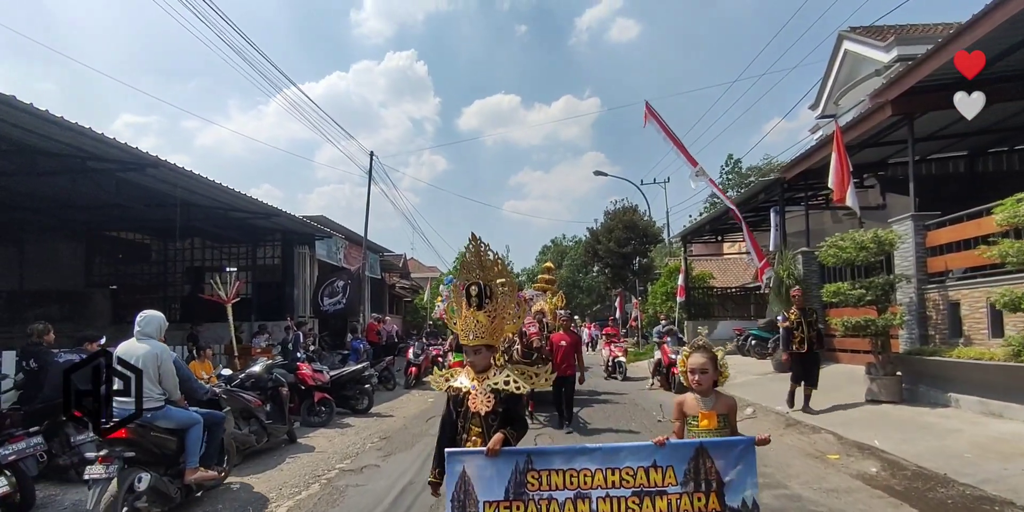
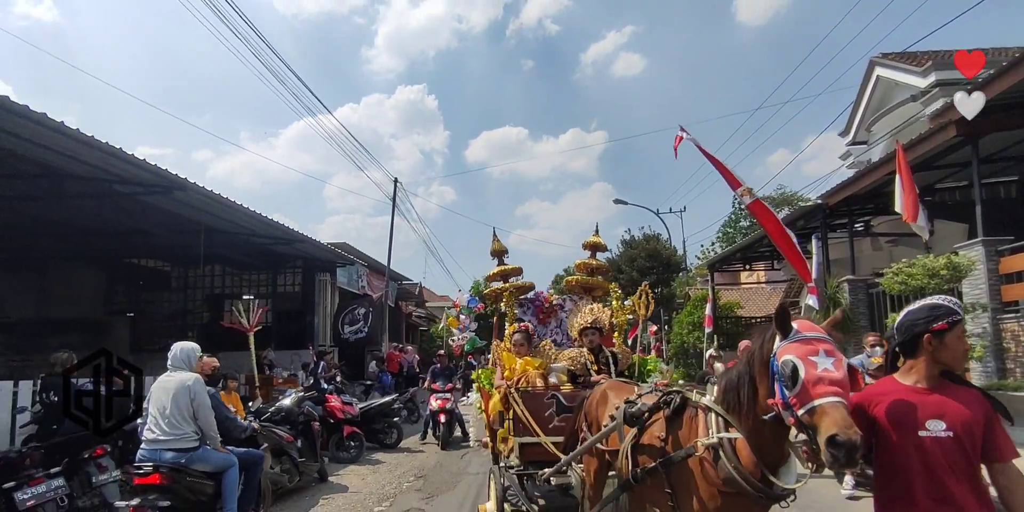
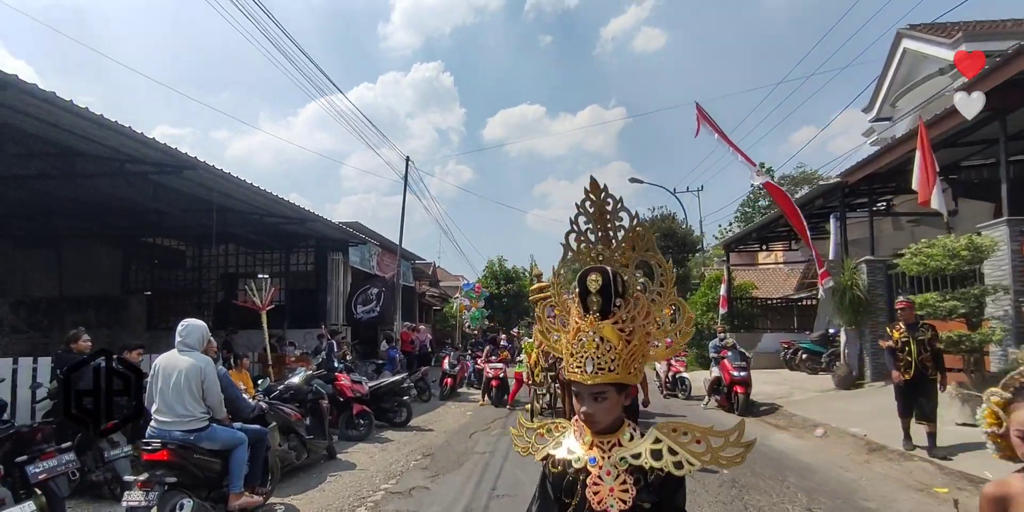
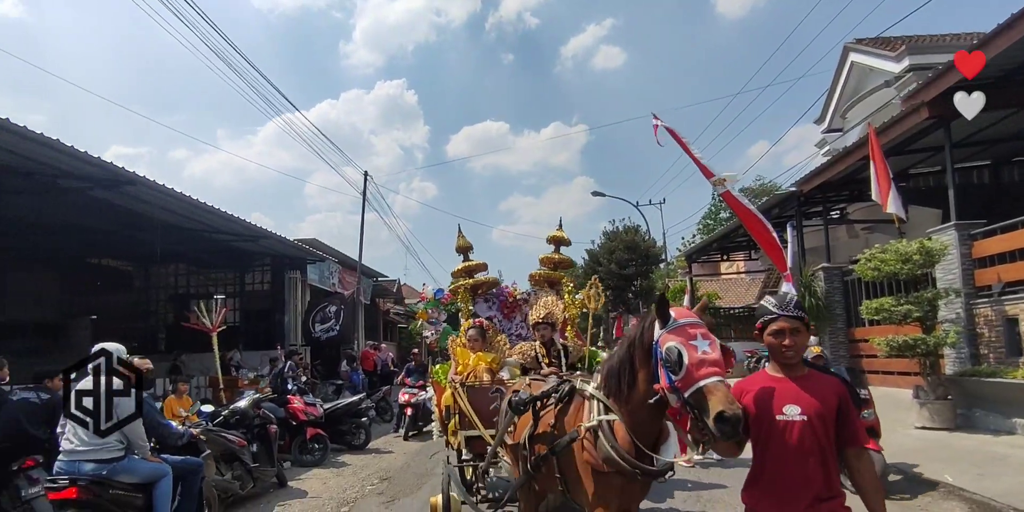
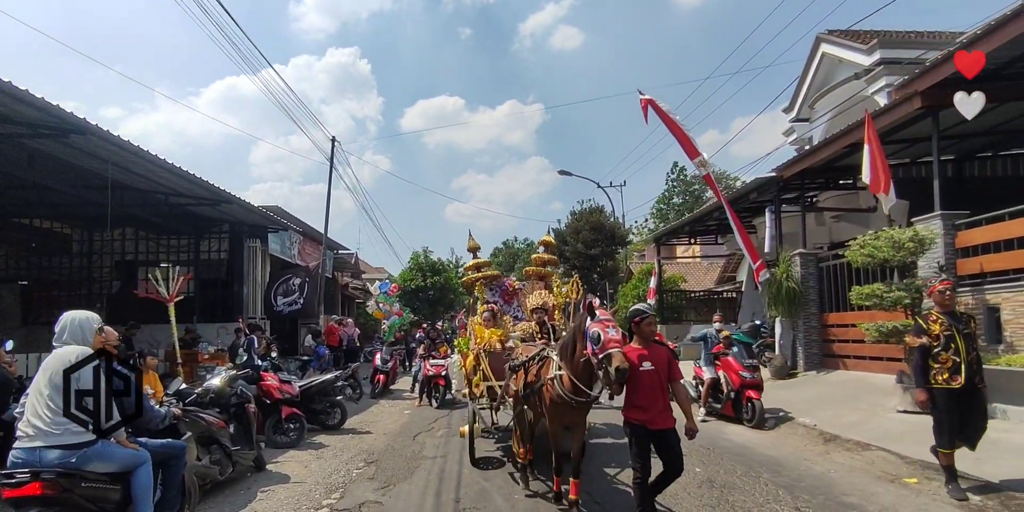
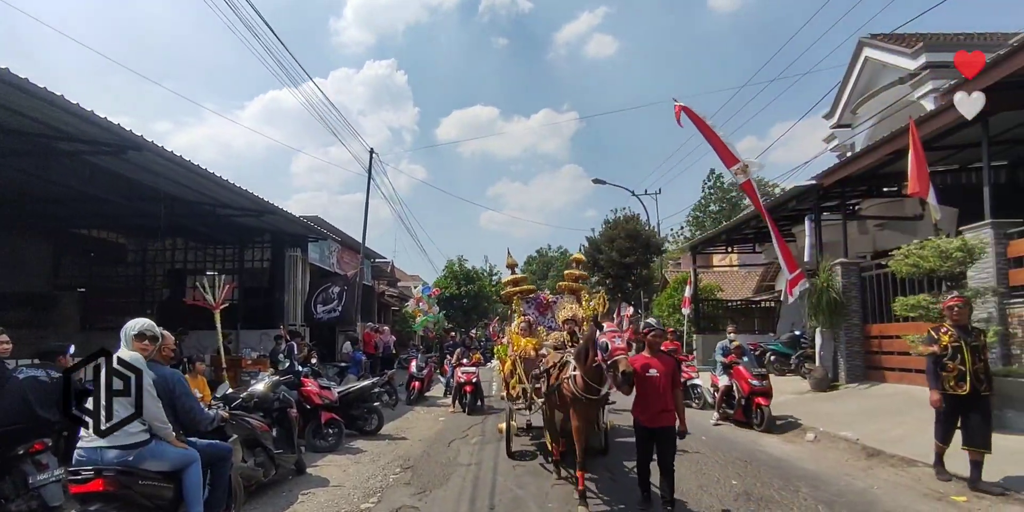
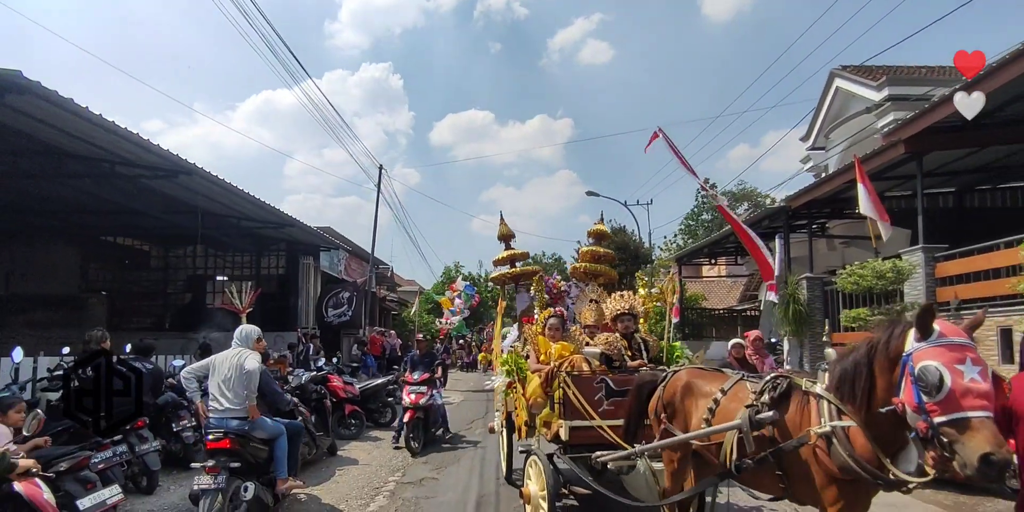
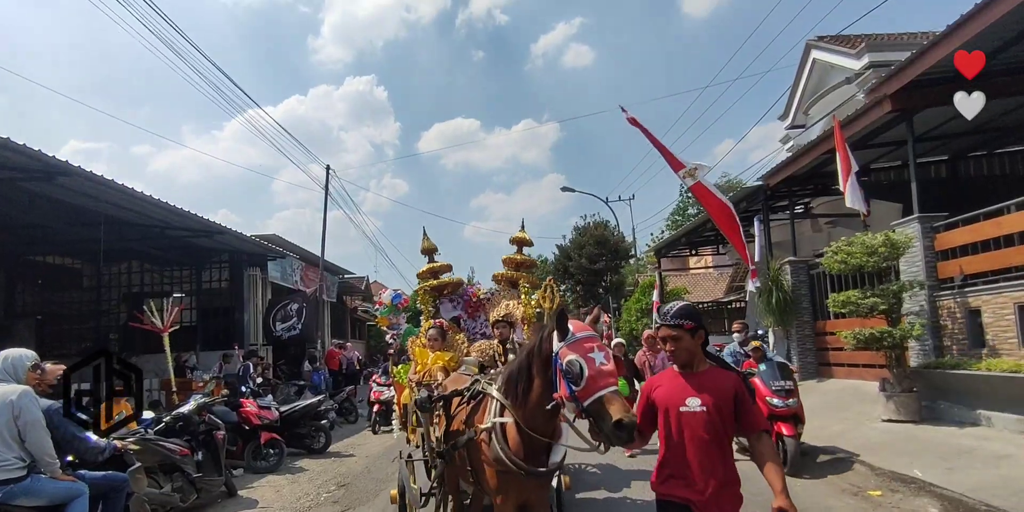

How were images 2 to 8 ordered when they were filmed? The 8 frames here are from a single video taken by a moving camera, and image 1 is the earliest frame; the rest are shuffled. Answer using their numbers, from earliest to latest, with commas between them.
3, 6, 5, 8, 4, 2, 7
